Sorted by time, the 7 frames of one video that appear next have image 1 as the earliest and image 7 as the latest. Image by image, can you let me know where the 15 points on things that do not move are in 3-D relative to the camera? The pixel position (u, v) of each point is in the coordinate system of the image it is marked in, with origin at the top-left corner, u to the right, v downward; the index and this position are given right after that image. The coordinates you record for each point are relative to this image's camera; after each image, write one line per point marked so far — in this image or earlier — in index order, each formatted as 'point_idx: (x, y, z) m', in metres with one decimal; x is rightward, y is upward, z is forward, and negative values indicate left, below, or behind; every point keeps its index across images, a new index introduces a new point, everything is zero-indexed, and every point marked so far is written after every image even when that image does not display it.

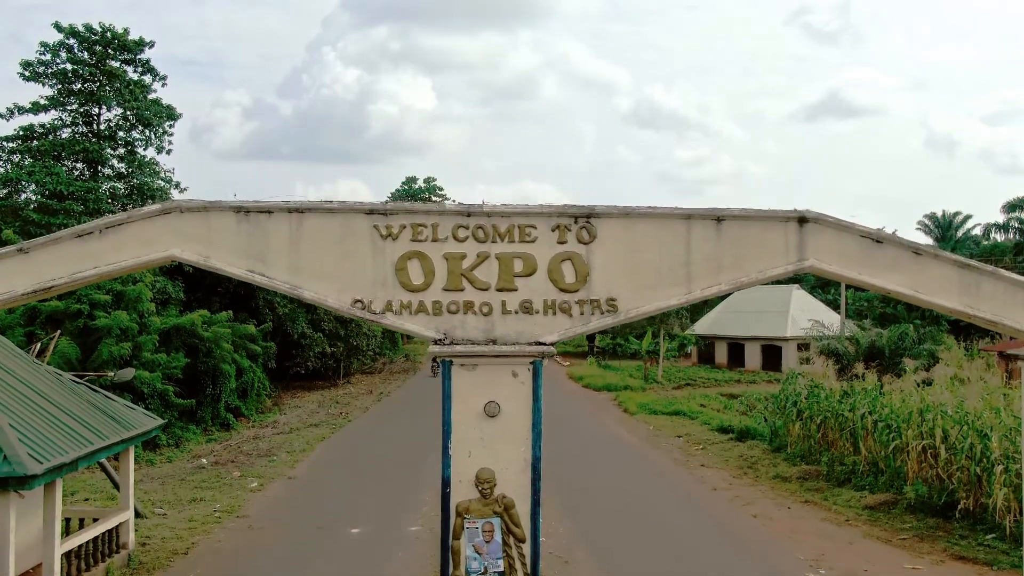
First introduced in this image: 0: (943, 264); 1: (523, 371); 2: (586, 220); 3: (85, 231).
0: (+2.8, +0.2, +4.7) m
1: (+0.1, -0.5, +4.7) m
2: (+0.5, +0.5, +4.8) m
3: (-2.8, +0.4, +4.7) m
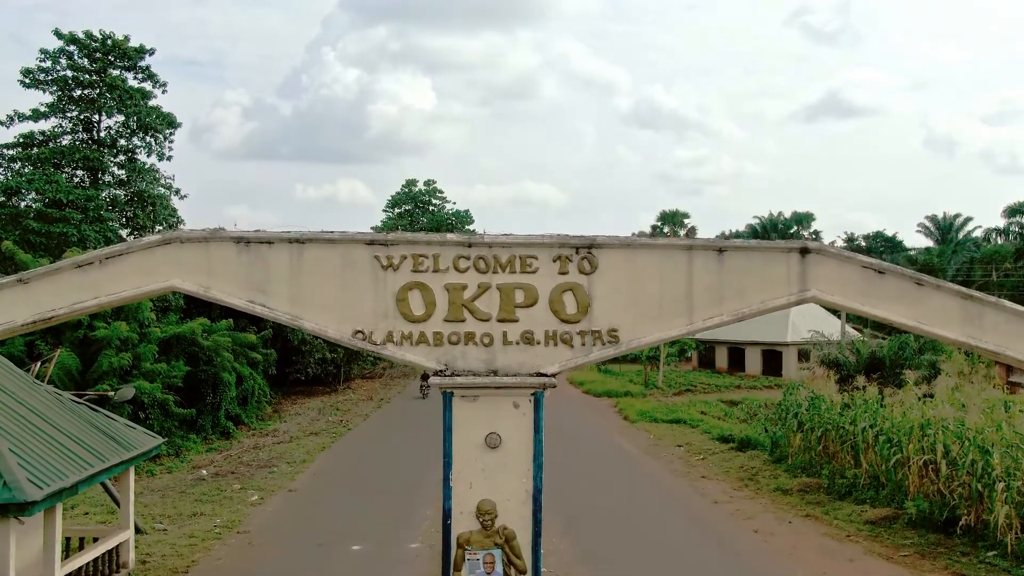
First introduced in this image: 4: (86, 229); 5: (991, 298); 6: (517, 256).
0: (+2.9, 0.0, +4.7) m
1: (+0.1, -0.7, +4.7) m
2: (+0.5, +0.3, +4.8) m
3: (-2.8, +0.2, +4.7) m
4: (-10.3, +1.4, +17.3) m
5: (+3.2, -0.1, +4.7) m
6: (0.0, +0.2, +4.8) m
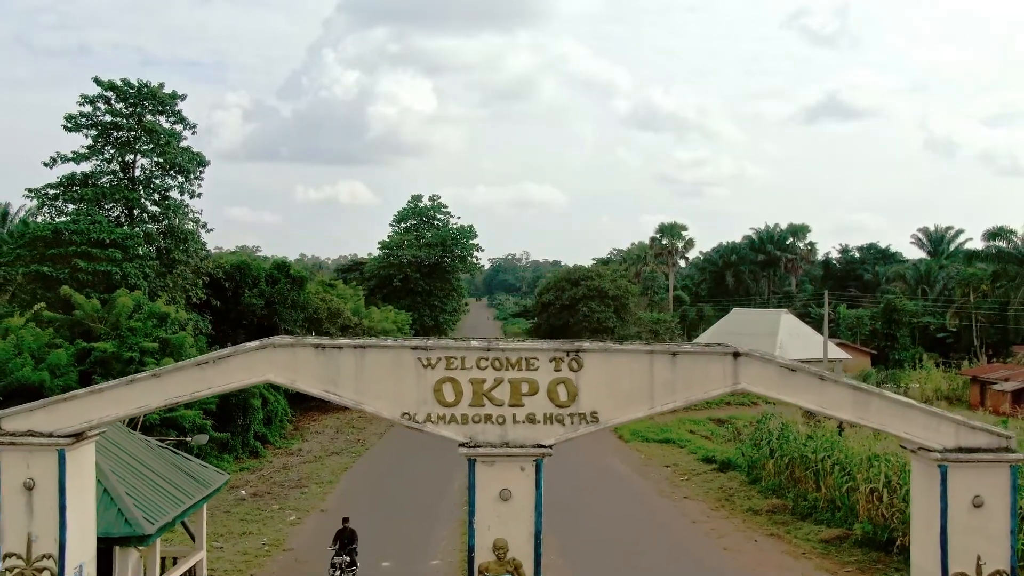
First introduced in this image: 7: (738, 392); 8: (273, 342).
0: (+2.9, -0.9, +6.3) m
1: (+0.1, -1.6, +6.3) m
2: (+0.6, -0.6, +6.4) m
3: (-2.8, -0.6, +6.4) m
4: (-10.2, +0.6, +18.9) m
5: (+3.2, -0.9, +6.3) m
6: (+0.1, -0.6, +6.4) m
7: (+2.0, -0.9, +6.4) m
8: (-2.1, -0.5, +6.4) m
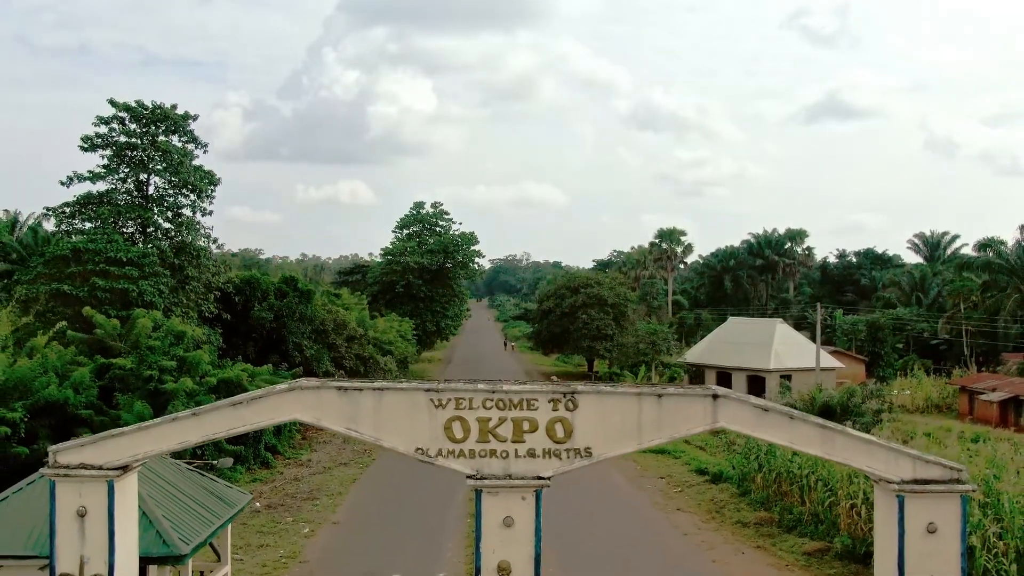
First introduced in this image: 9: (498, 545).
0: (+2.9, -1.4, +7.1) m
1: (+0.2, -2.1, +7.1) m
2: (+0.6, -1.1, +7.1) m
3: (-2.7, -1.1, +7.1) m
4: (-10.2, +0.1, +19.7) m
5: (+3.2, -1.4, +7.1) m
6: (+0.1, -1.1, +7.2) m
7: (+2.0, -1.4, +7.1) m
8: (-2.1, -1.0, +7.1) m
9: (-0.1, -2.5, +7.0) m
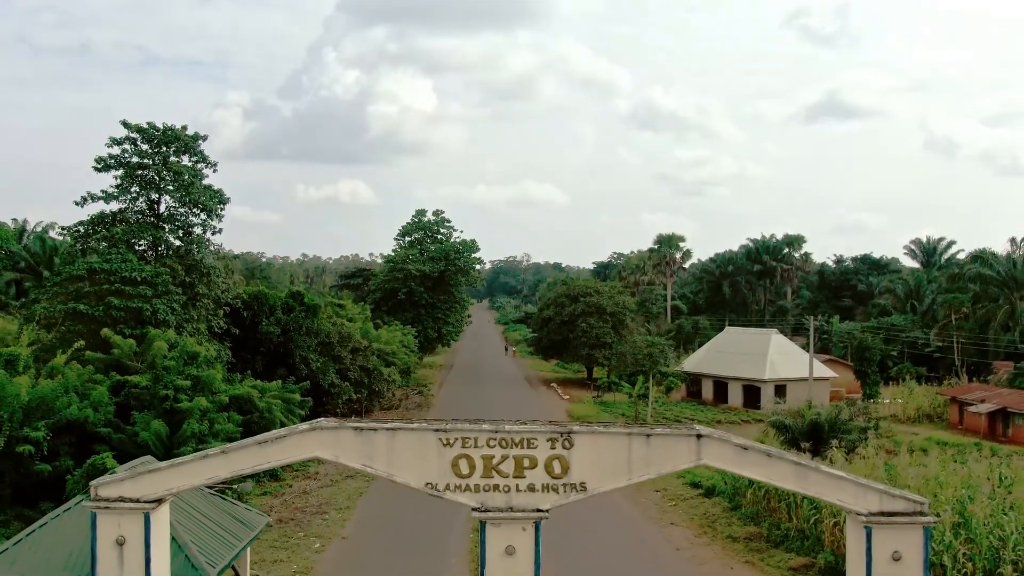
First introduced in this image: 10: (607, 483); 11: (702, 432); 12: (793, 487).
0: (+3.0, -1.9, +7.7) m
1: (+0.2, -2.6, +7.8) m
2: (+0.6, -1.6, +7.8) m
3: (-2.7, -1.7, +7.8) m
4: (-10.2, -0.4, +20.4) m
5: (+3.3, -1.9, +7.7) m
6: (+0.1, -1.6, +7.8) m
7: (+2.1, -1.9, +7.8) m
8: (-2.1, -1.5, +7.8) m
9: (-0.1, -3.1, +7.7) m
10: (+1.0, -2.1, +7.8) m
11: (+2.1, -1.6, +7.8) m
12: (+3.0, -2.2, +7.7) m
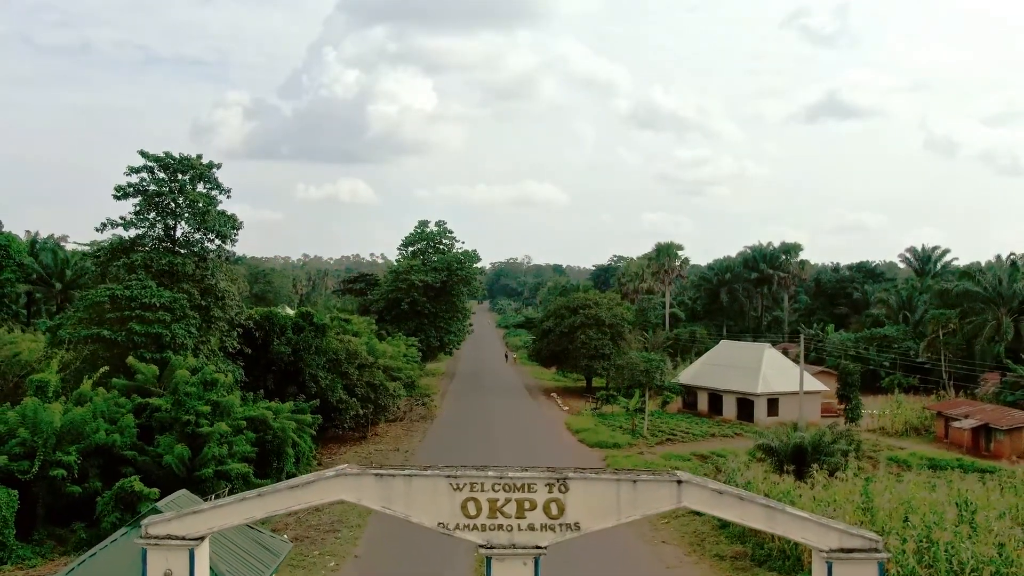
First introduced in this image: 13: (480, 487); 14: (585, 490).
0: (+3.0, -2.7, +8.8) m
1: (+0.2, -3.4, +8.8) m
2: (+0.6, -2.4, +8.8) m
3: (-2.7, -2.4, +8.8) m
4: (-10.1, -1.1, +21.4) m
5: (+3.3, -2.7, +8.7) m
6: (+0.2, -2.4, +8.8) m
7: (+2.1, -2.7, +8.8) m
8: (-2.1, -2.3, +8.8) m
9: (-0.1, -3.9, +8.7) m
10: (+1.1, -2.9, +8.8) m
11: (+2.1, -2.3, +8.8) m
12: (+3.1, -2.9, +8.8) m
13: (-0.4, -2.5, +8.9) m
14: (+0.9, -2.5, +8.8) m
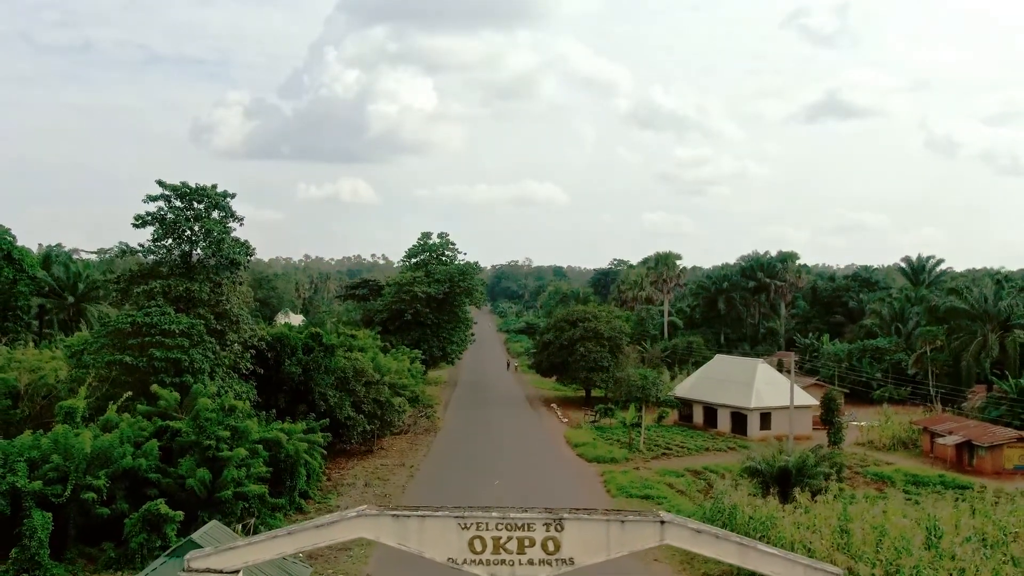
0: (+3.0, -3.5, +9.9) m
1: (+0.2, -4.2, +9.9) m
2: (+0.7, -3.2, +9.9) m
3: (-2.7, -3.3, +9.9) m
4: (-10.1, -2.0, +22.5) m
5: (+3.3, -3.5, +9.8) m
6: (+0.2, -3.3, +9.9) m
7: (+2.1, -3.6, +9.9) m
8: (-2.1, -3.1, +9.9) m
9: (-0.1, -4.7, +9.8) m
10: (+1.1, -3.8, +9.9) m
11: (+2.1, -3.2, +9.9) m
12: (+3.1, -3.8, +9.9) m
13: (-0.4, -3.3, +10.0) m
14: (+0.9, -3.4, +9.9) m
